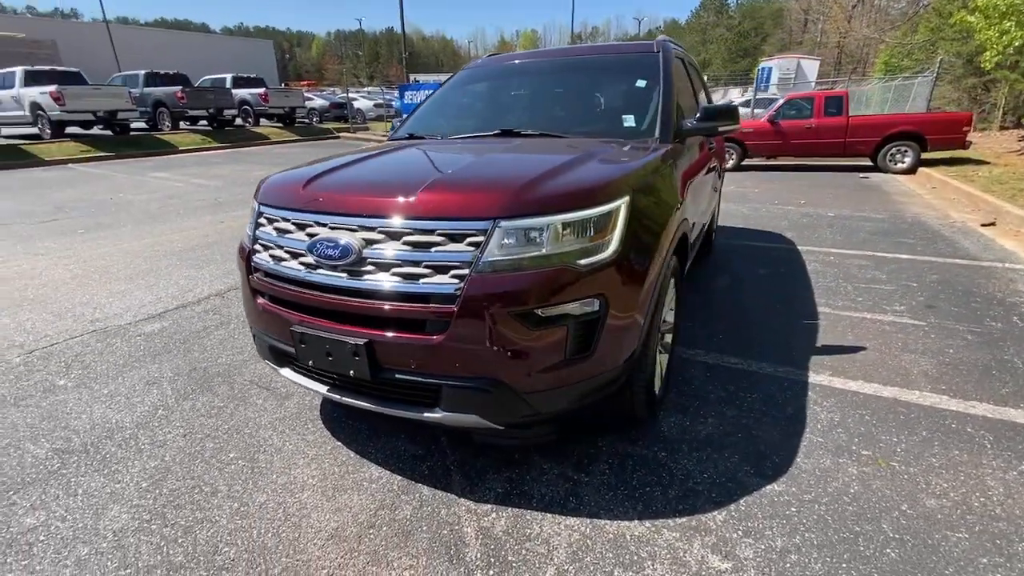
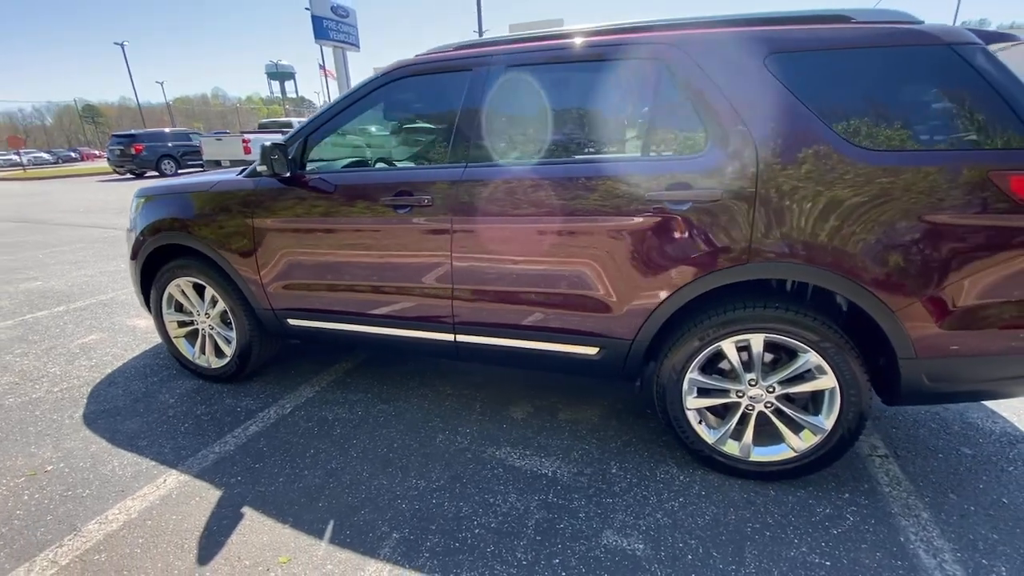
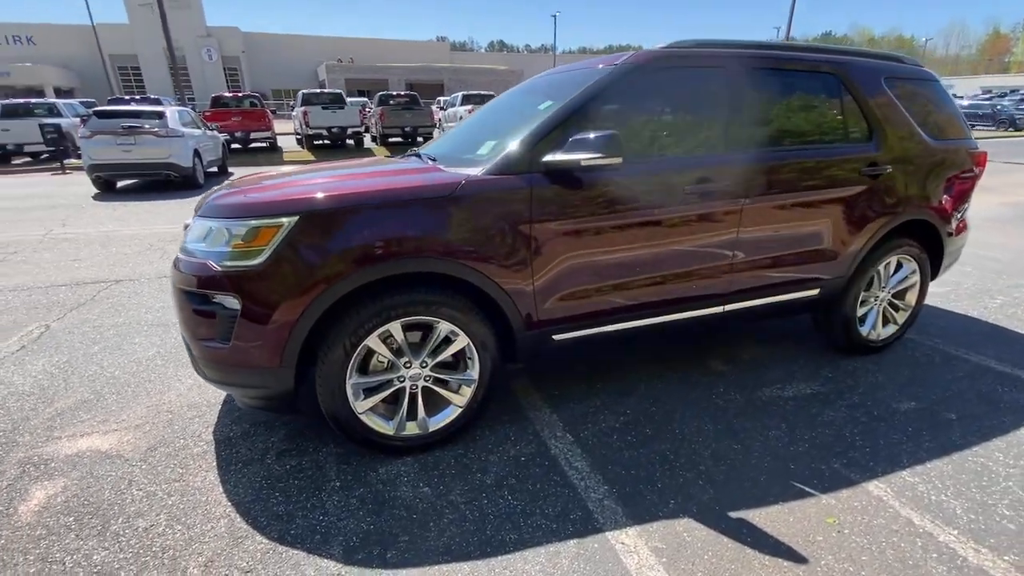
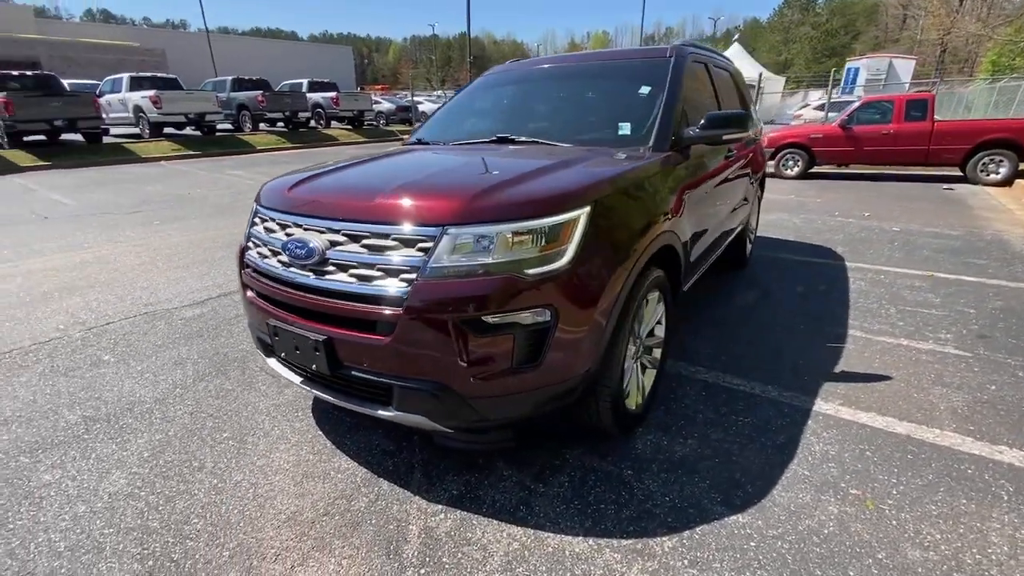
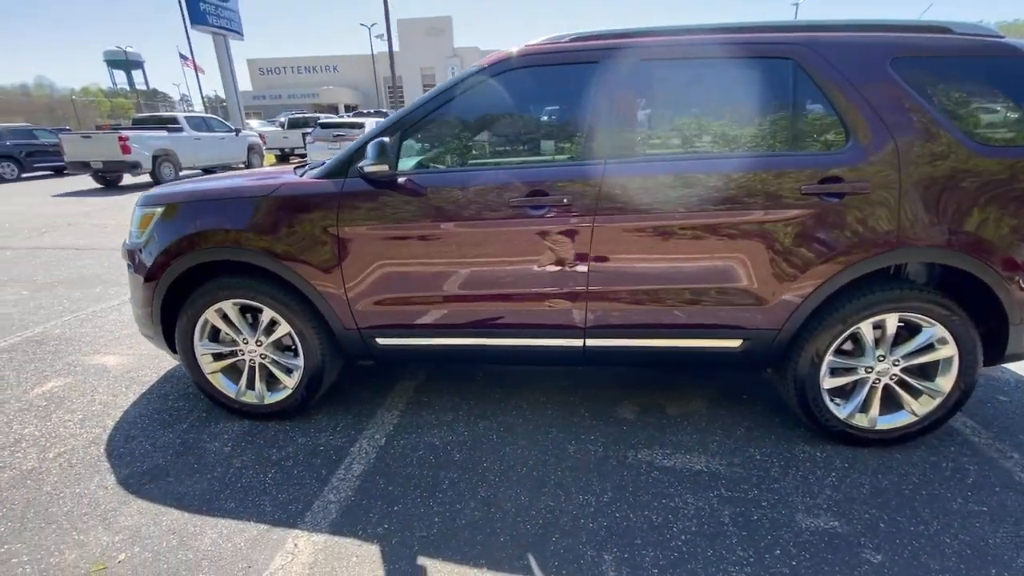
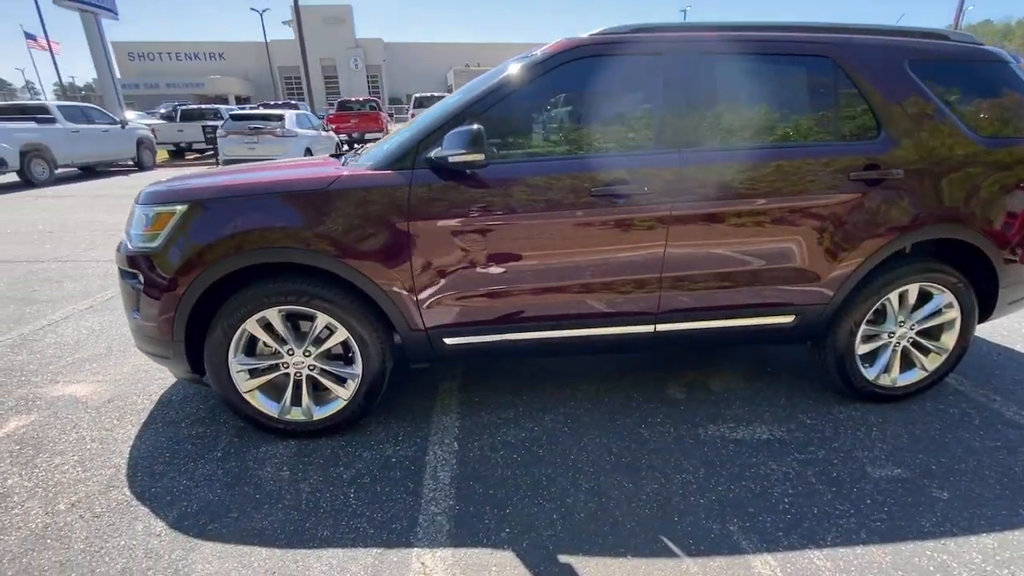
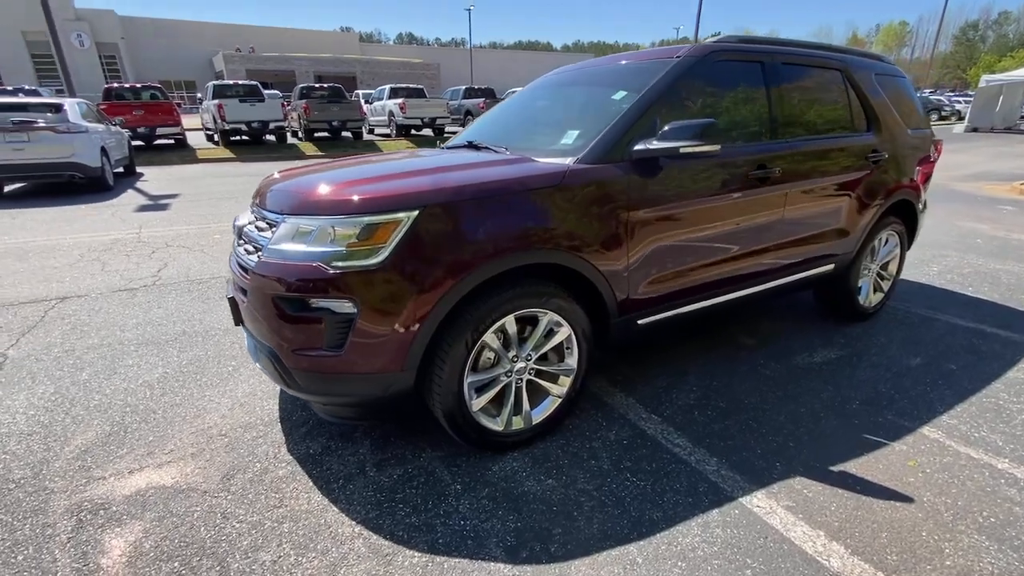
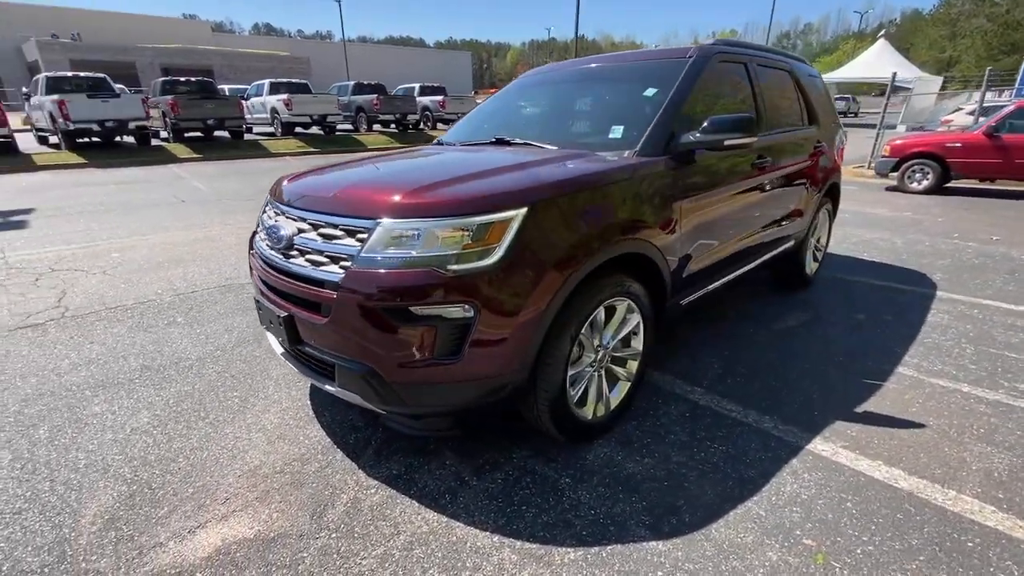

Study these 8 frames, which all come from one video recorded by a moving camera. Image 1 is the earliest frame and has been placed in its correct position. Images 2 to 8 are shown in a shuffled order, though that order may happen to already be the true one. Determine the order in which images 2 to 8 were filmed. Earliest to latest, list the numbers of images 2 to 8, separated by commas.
4, 8, 7, 3, 6, 5, 2
